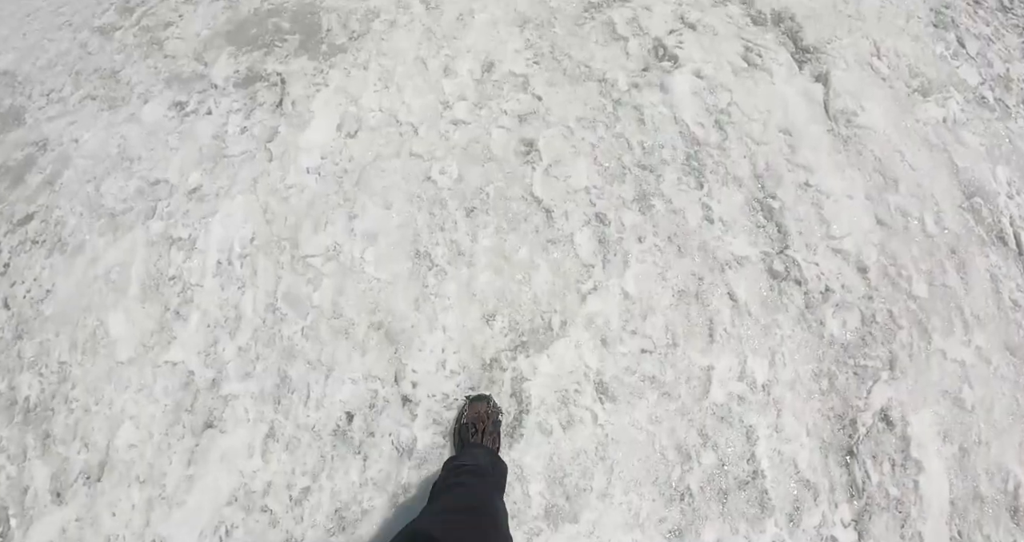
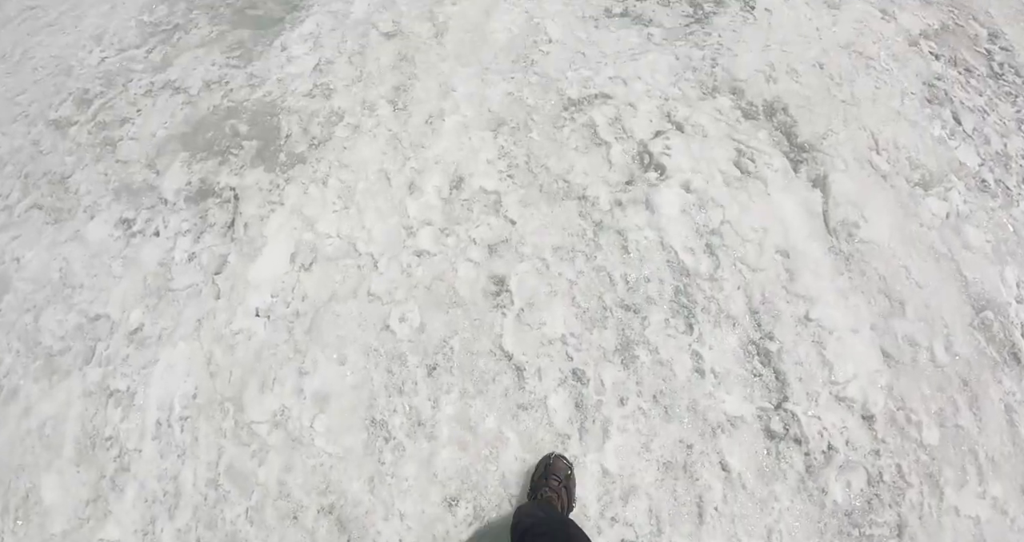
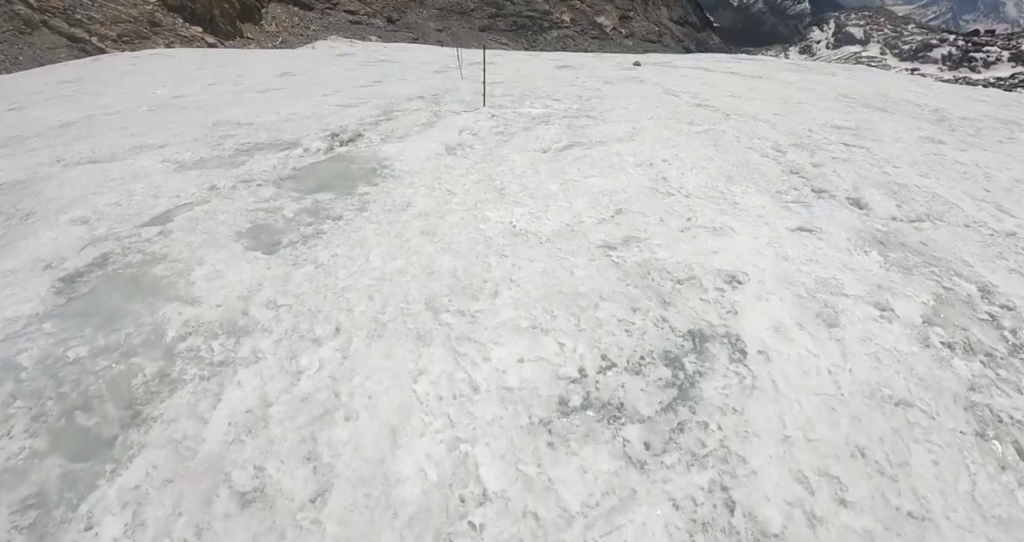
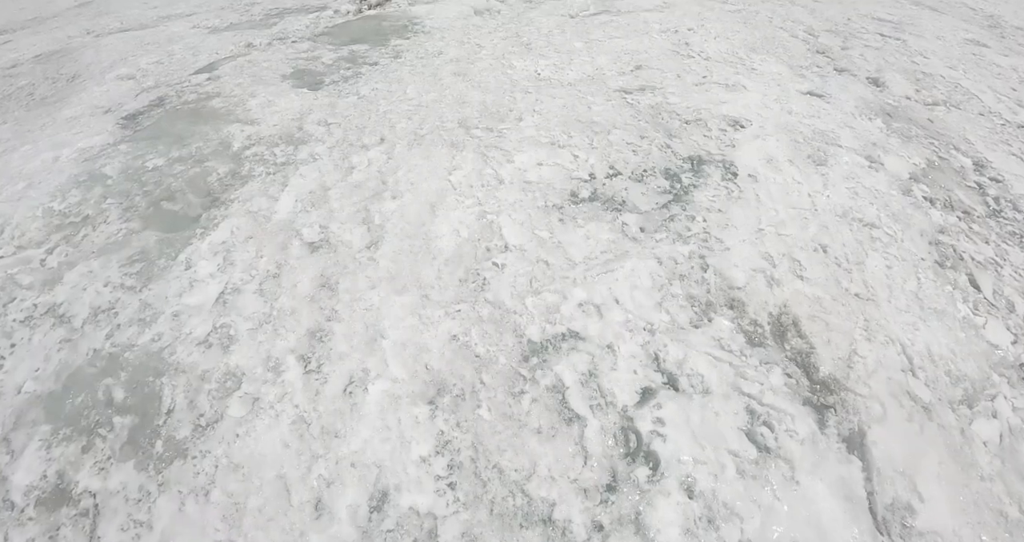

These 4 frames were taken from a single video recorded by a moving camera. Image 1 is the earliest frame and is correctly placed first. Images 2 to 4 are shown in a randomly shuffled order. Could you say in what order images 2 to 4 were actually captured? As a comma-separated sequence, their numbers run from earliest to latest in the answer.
2, 4, 3
